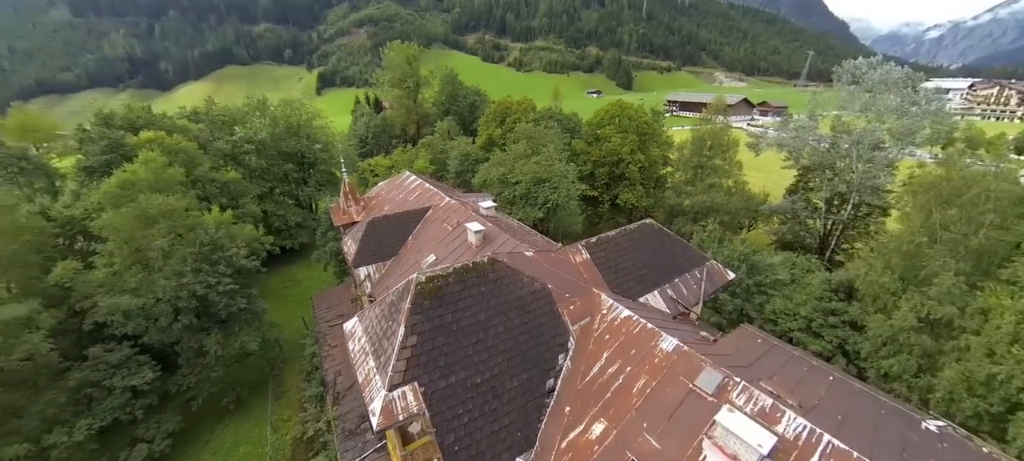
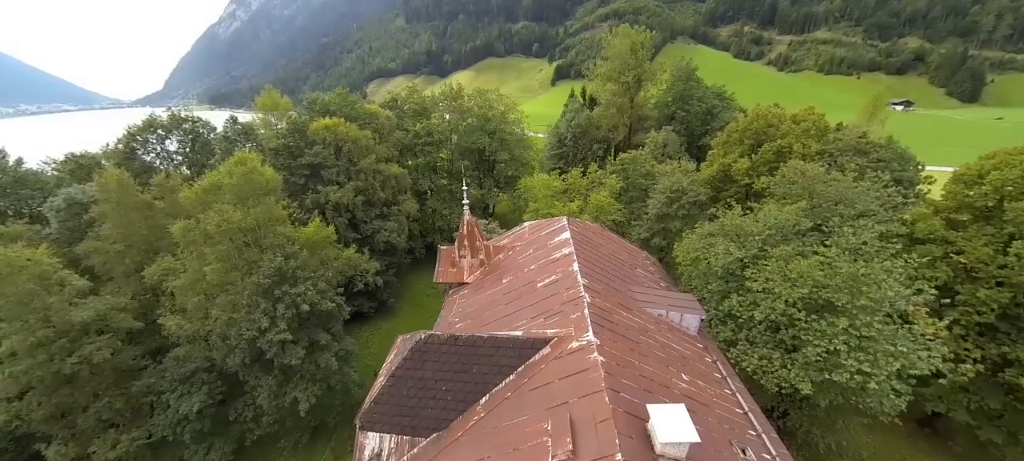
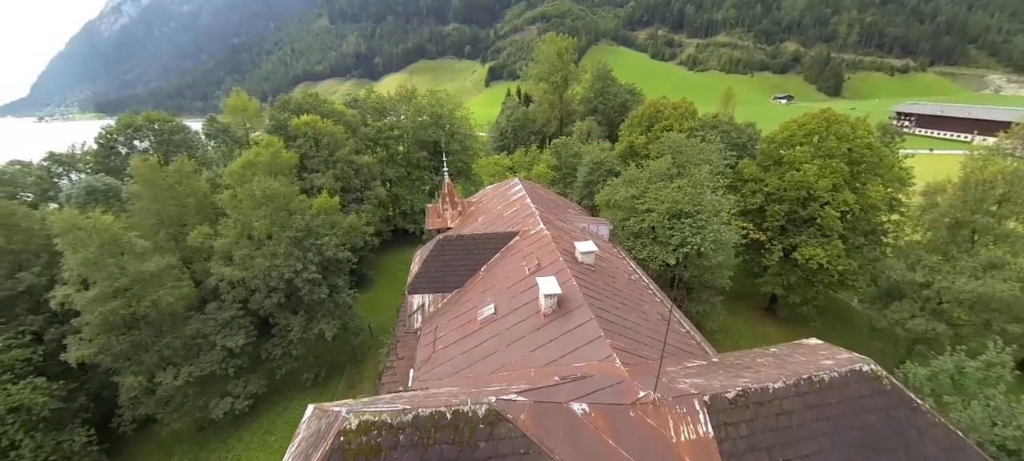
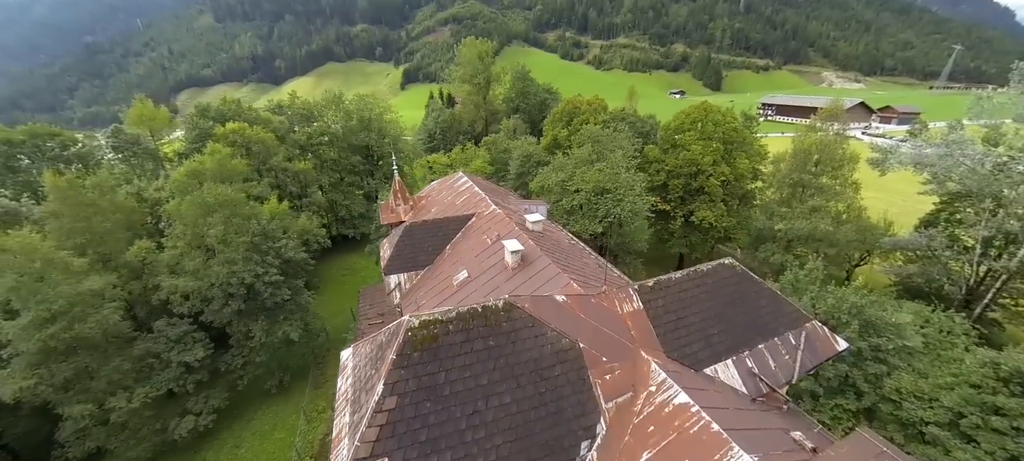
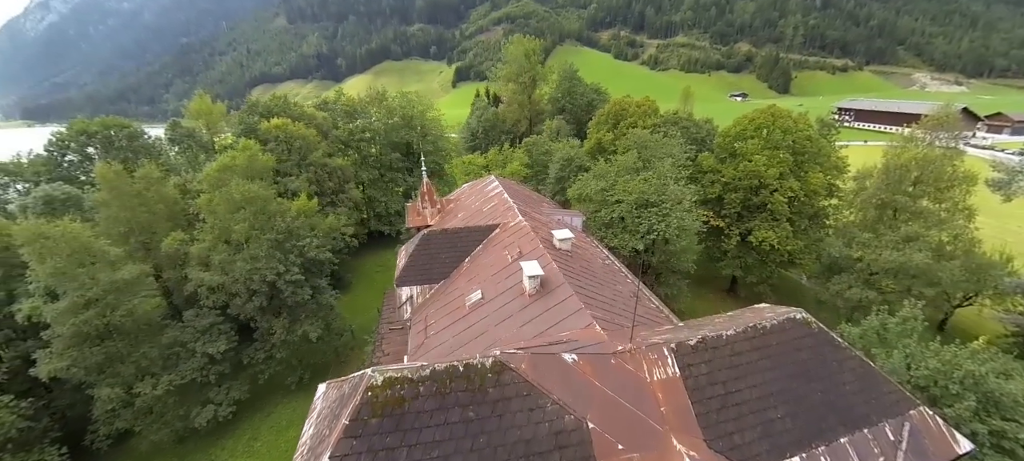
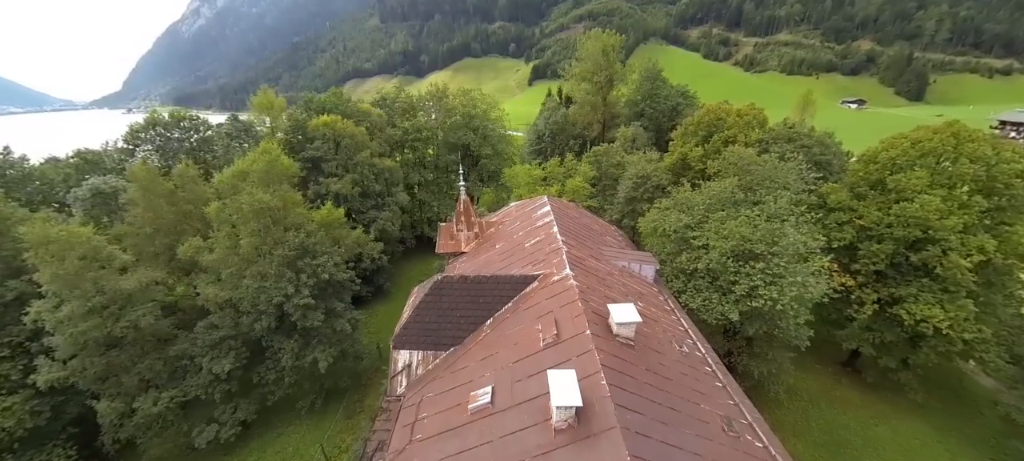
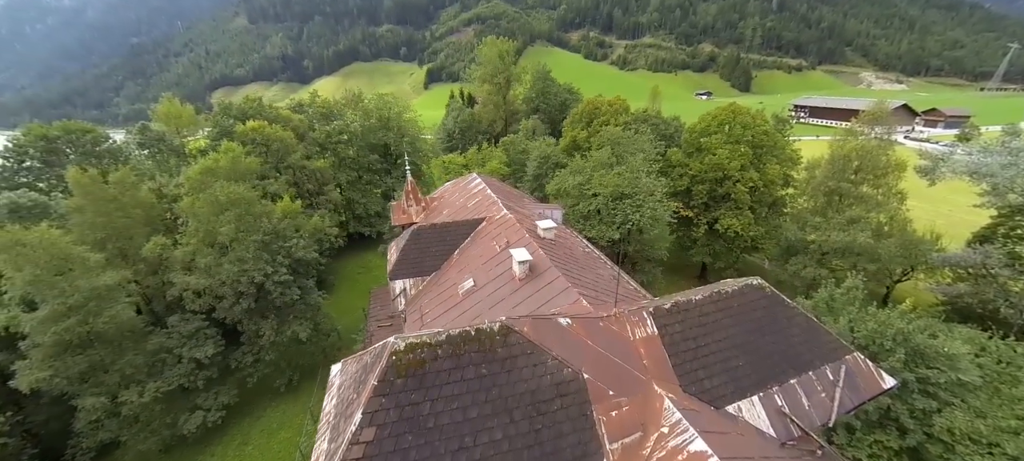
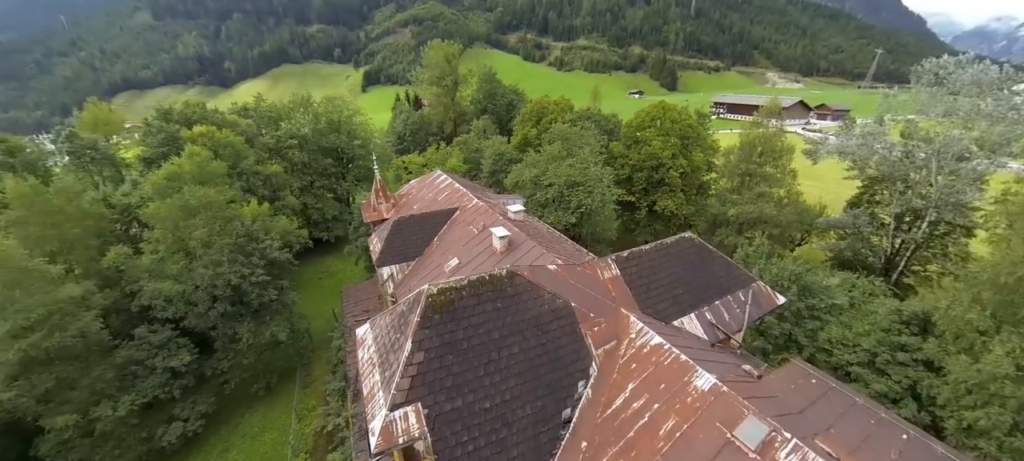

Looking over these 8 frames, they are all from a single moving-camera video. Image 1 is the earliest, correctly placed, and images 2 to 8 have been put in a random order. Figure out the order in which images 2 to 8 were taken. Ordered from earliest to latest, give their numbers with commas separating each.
8, 4, 7, 5, 3, 6, 2
